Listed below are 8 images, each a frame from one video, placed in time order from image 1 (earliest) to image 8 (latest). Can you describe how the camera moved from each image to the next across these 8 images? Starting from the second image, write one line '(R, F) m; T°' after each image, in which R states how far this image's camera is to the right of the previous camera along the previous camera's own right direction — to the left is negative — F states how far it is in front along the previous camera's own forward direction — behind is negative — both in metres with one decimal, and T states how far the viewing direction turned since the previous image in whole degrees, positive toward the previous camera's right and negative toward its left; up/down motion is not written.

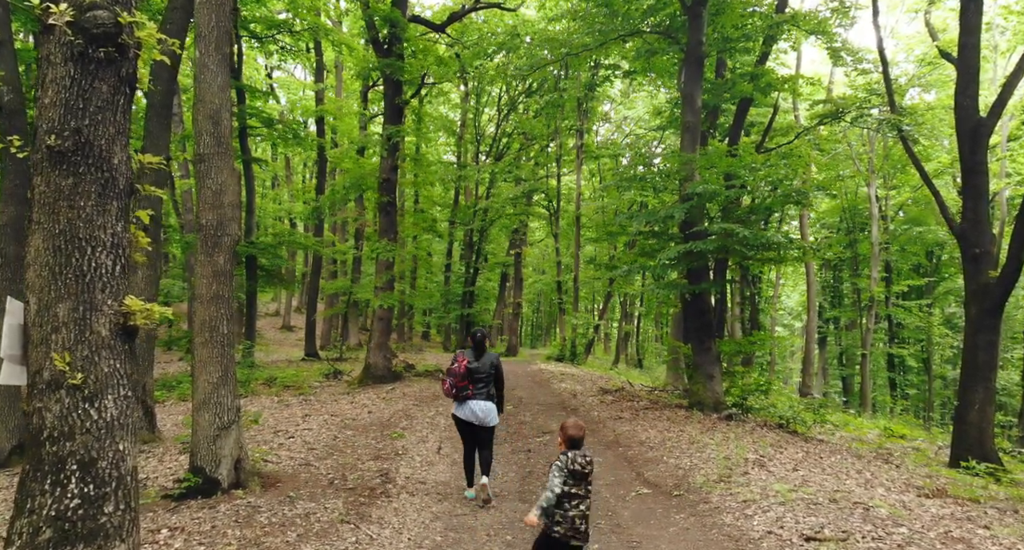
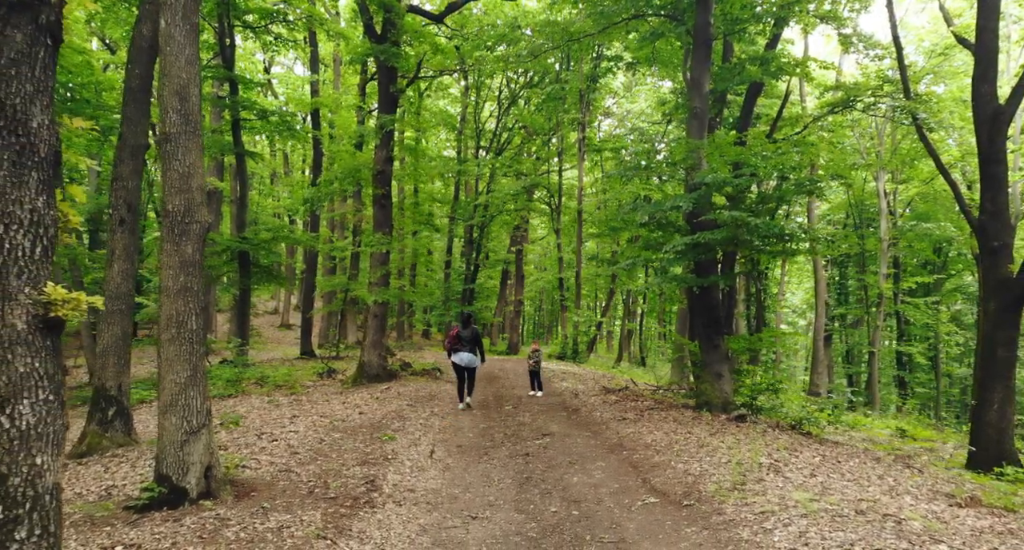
(+0.1, +0.6) m; 0°
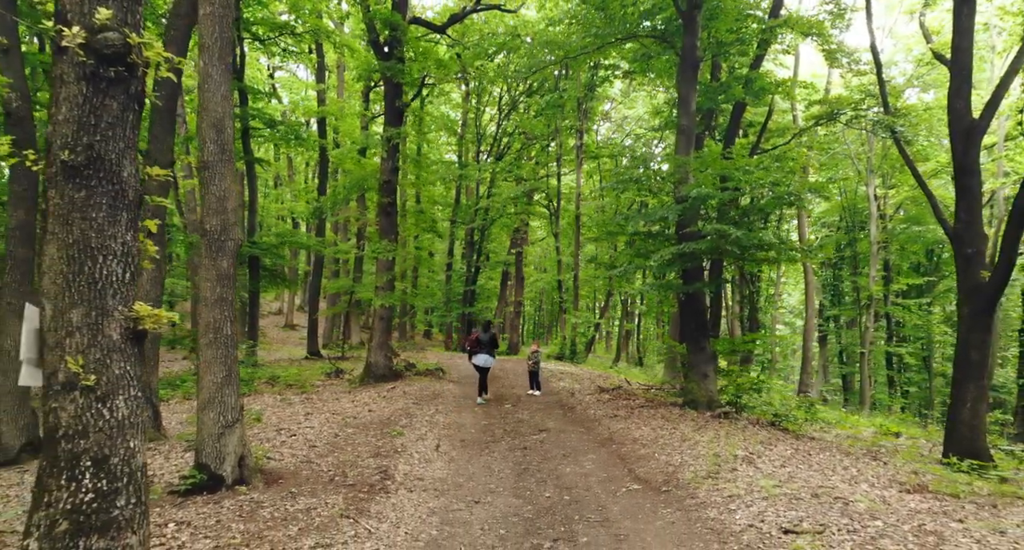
(0.0, -0.8) m; 0°
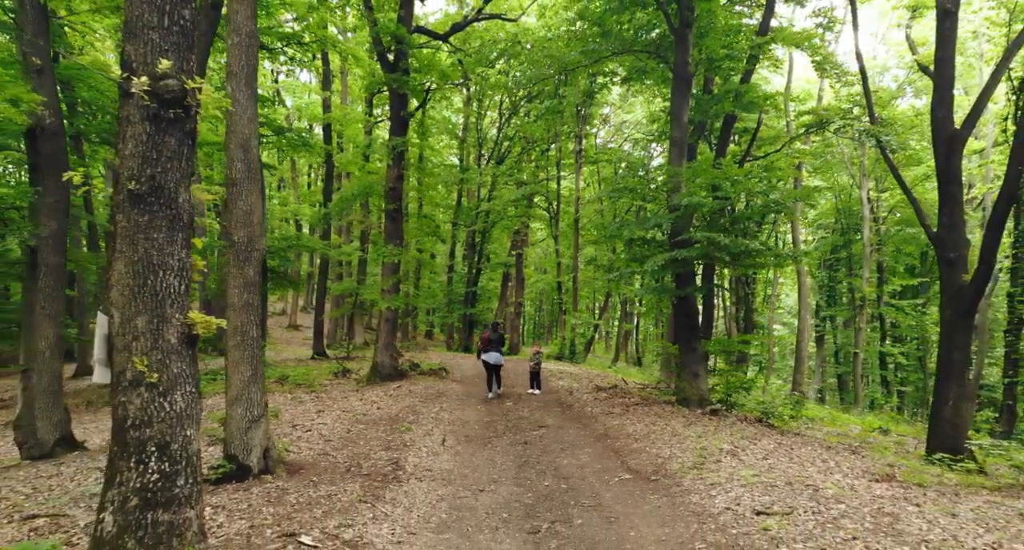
(0.0, -0.6) m; 0°
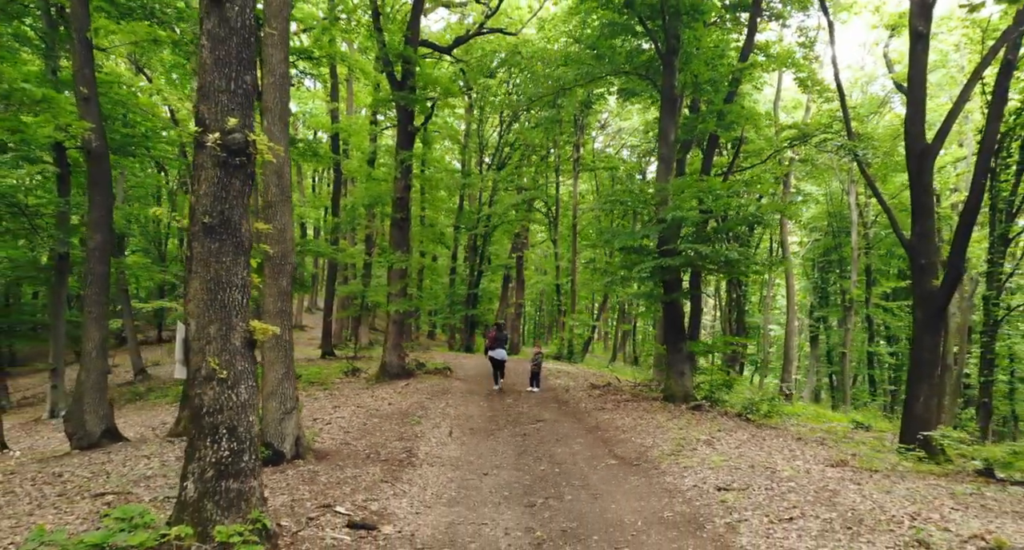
(0.0, -1.1) m; 0°
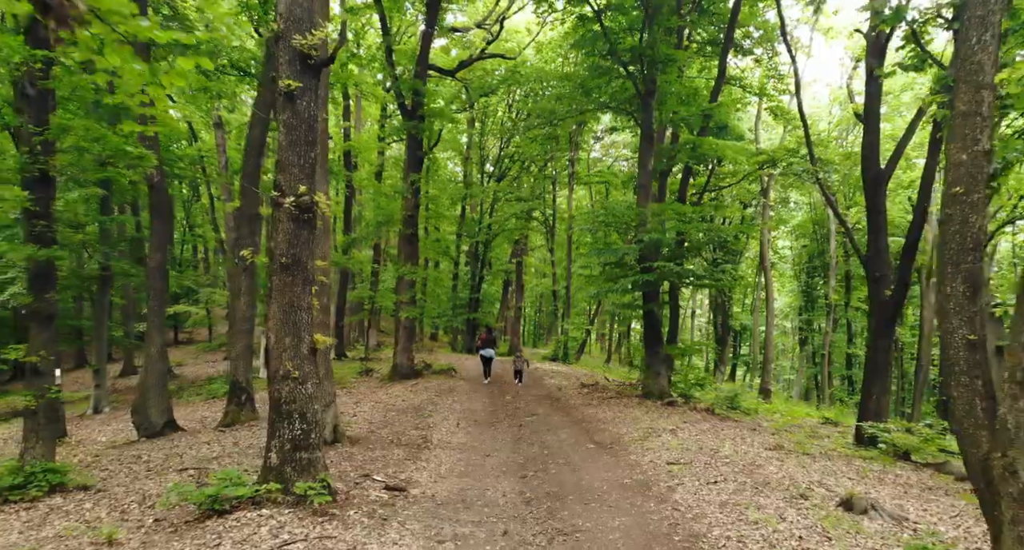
(0.0, -2.0) m; 0°
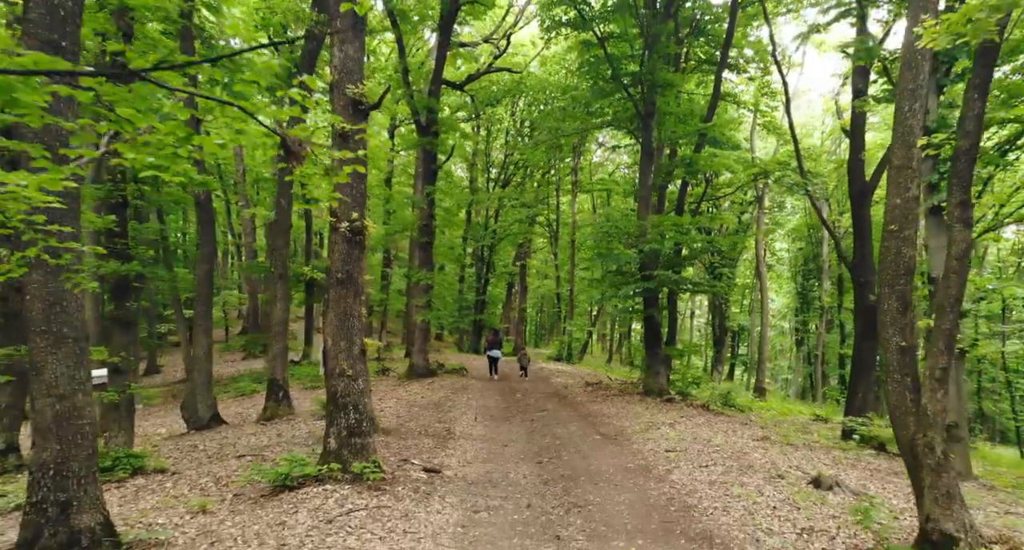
(-0.3, -1.3) m; 0°
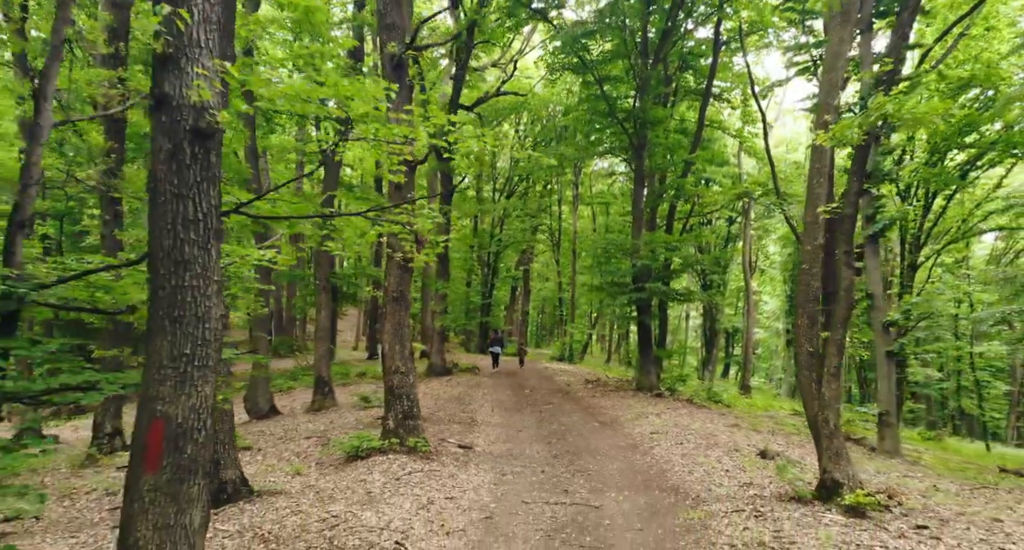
(-0.3, -2.5) m; 0°
